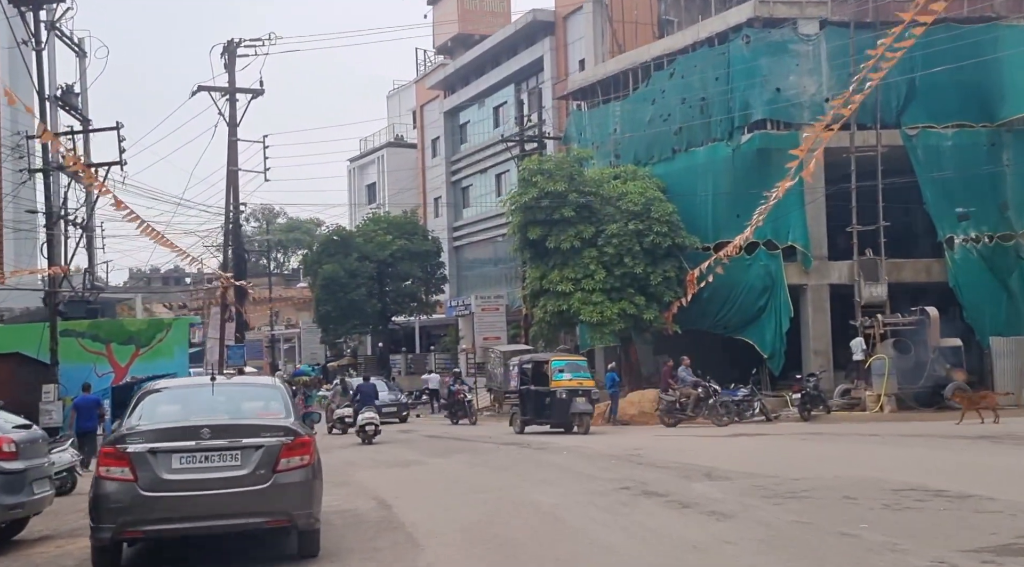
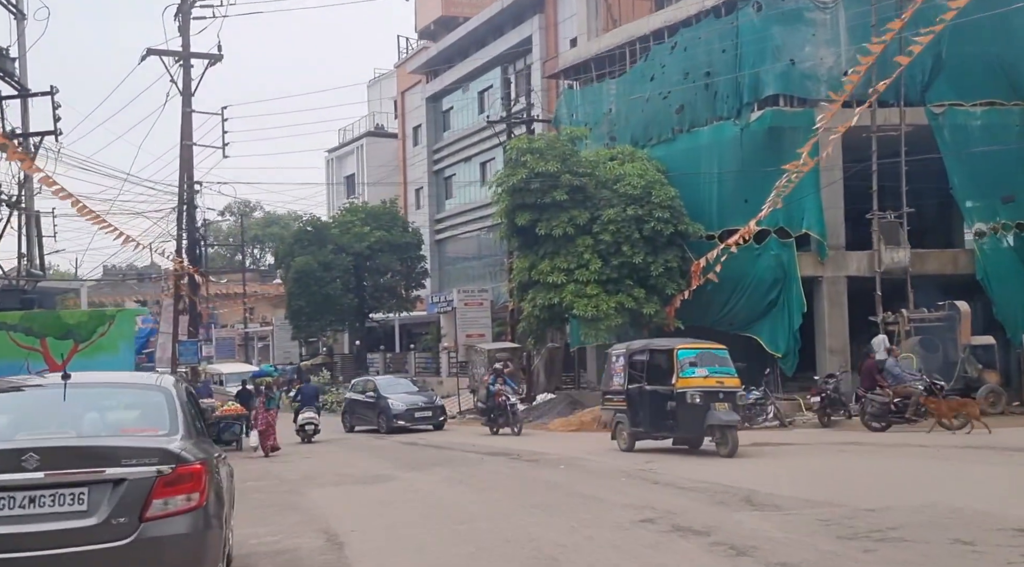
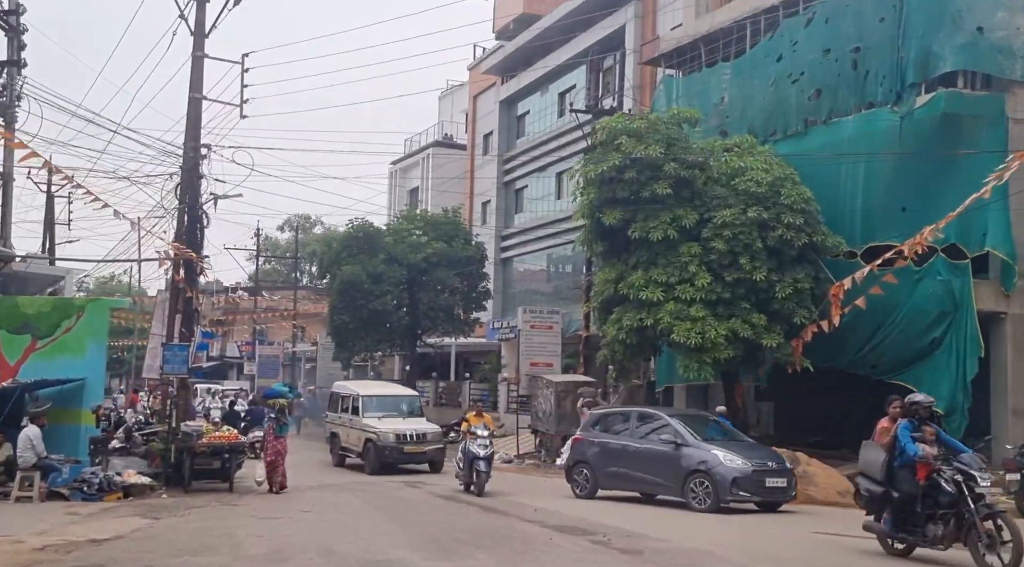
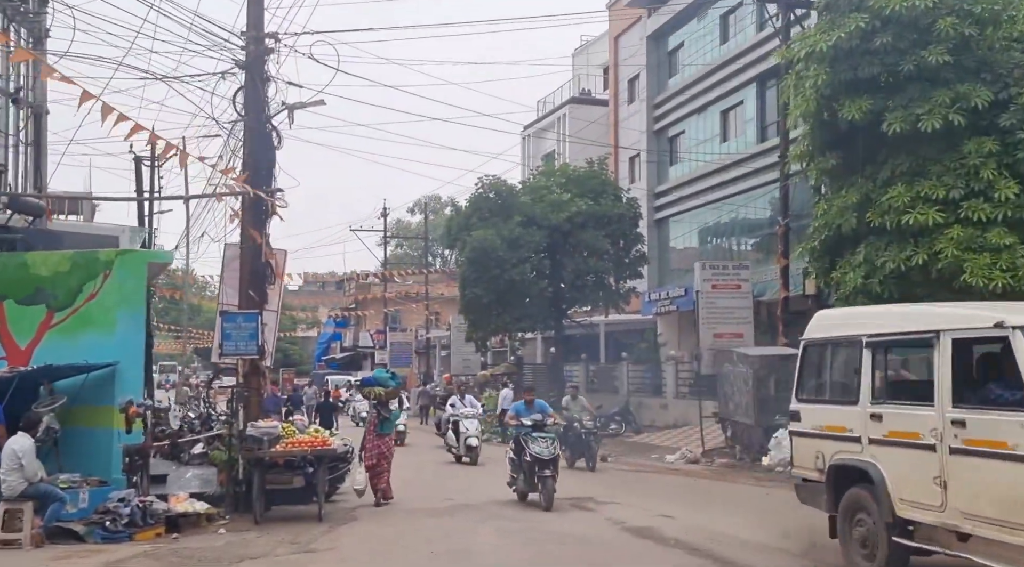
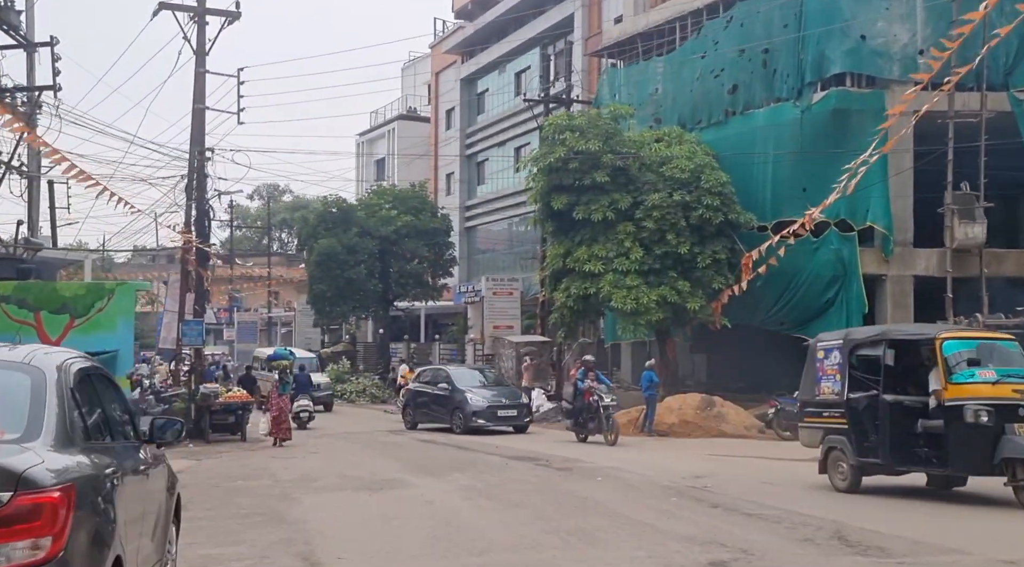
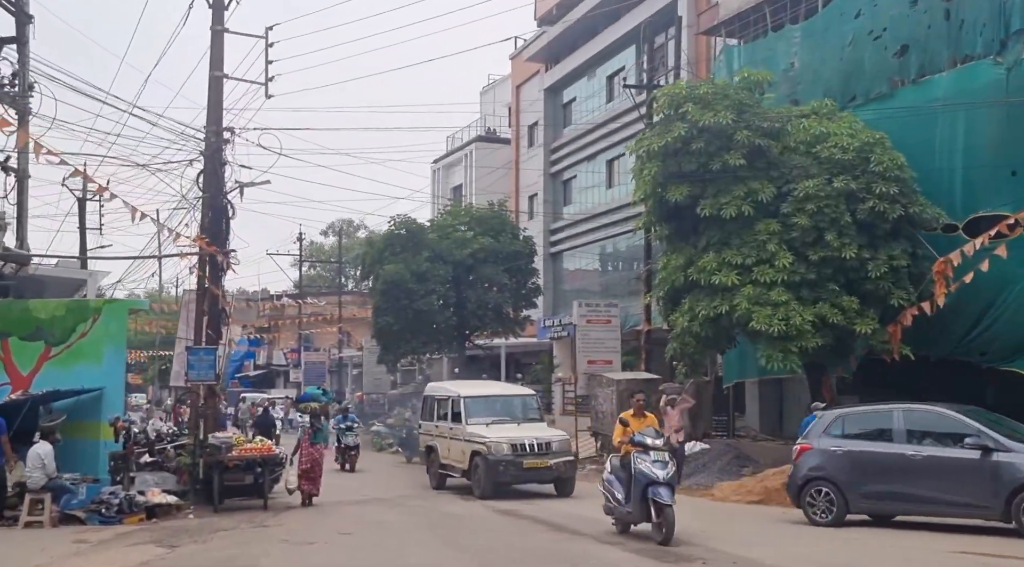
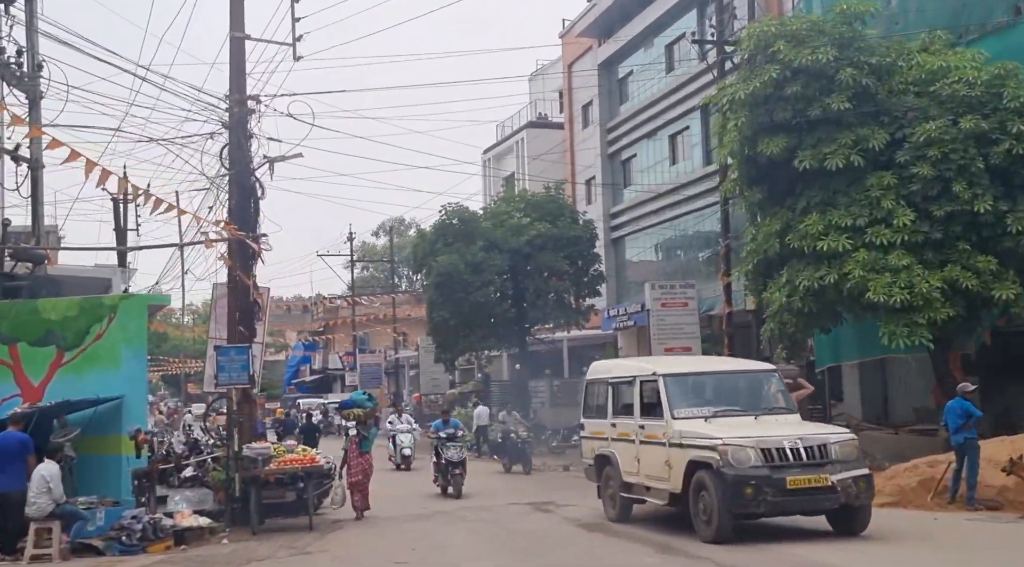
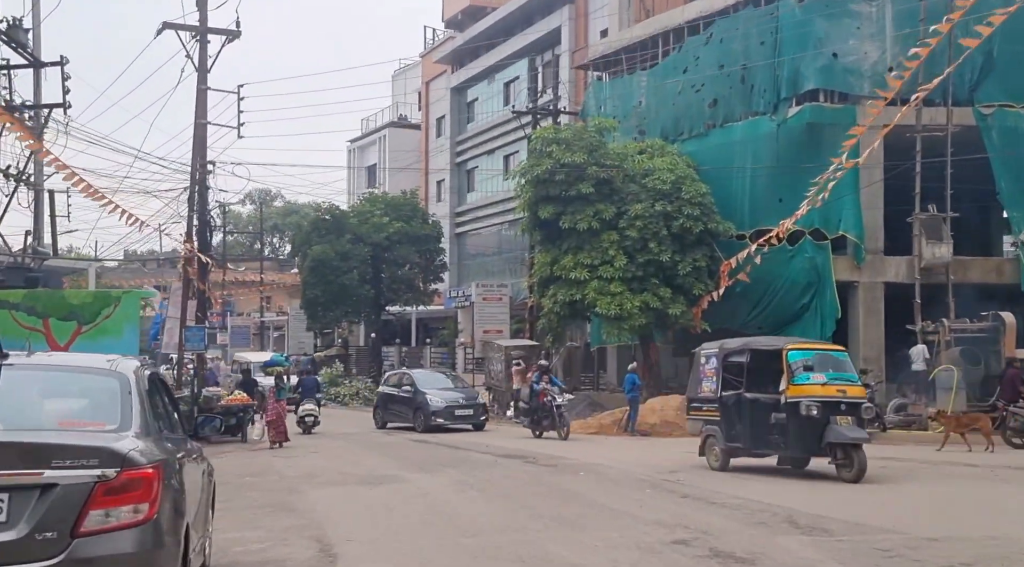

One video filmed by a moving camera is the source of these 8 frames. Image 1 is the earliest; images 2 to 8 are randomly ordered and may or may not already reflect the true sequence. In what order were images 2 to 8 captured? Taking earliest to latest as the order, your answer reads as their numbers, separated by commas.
2, 8, 5, 3, 6, 7, 4
